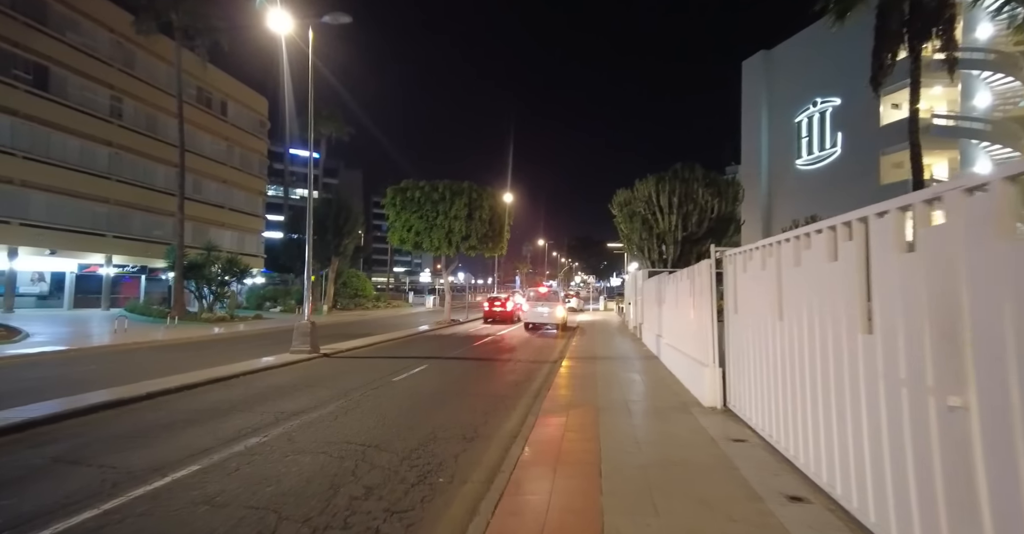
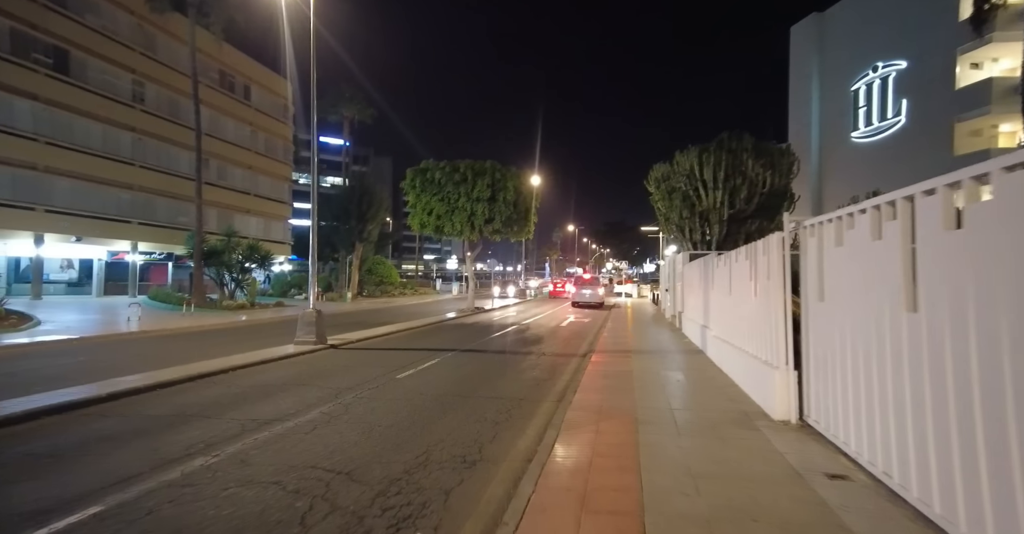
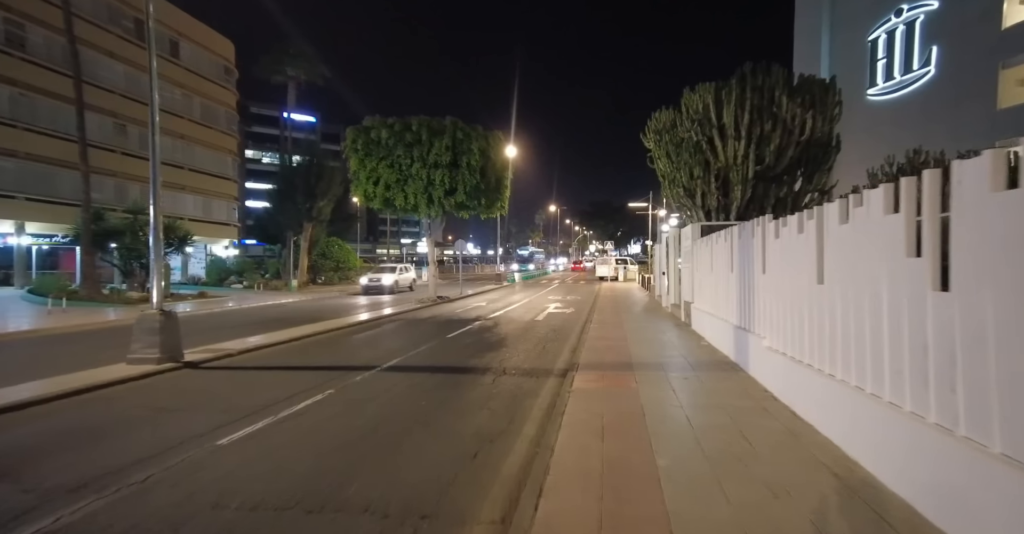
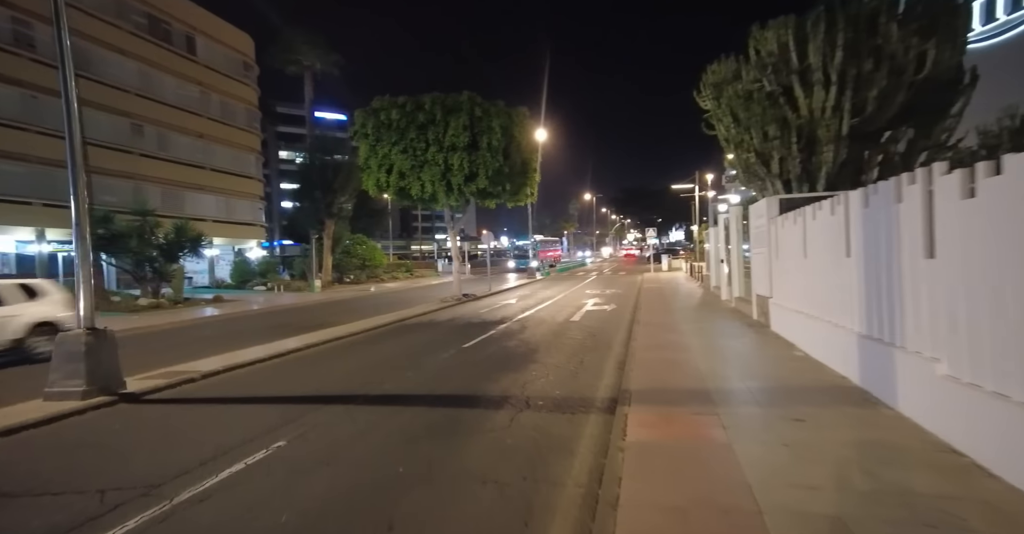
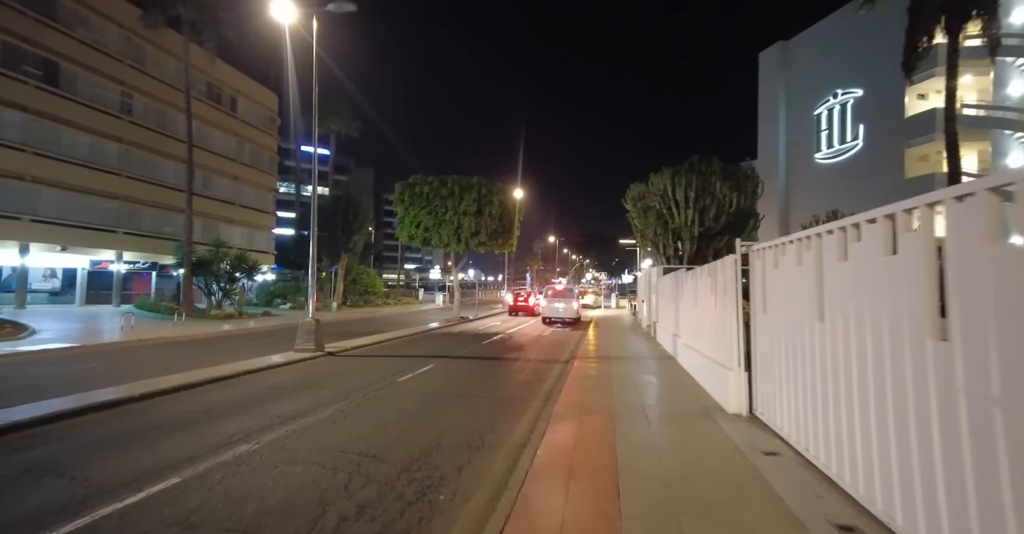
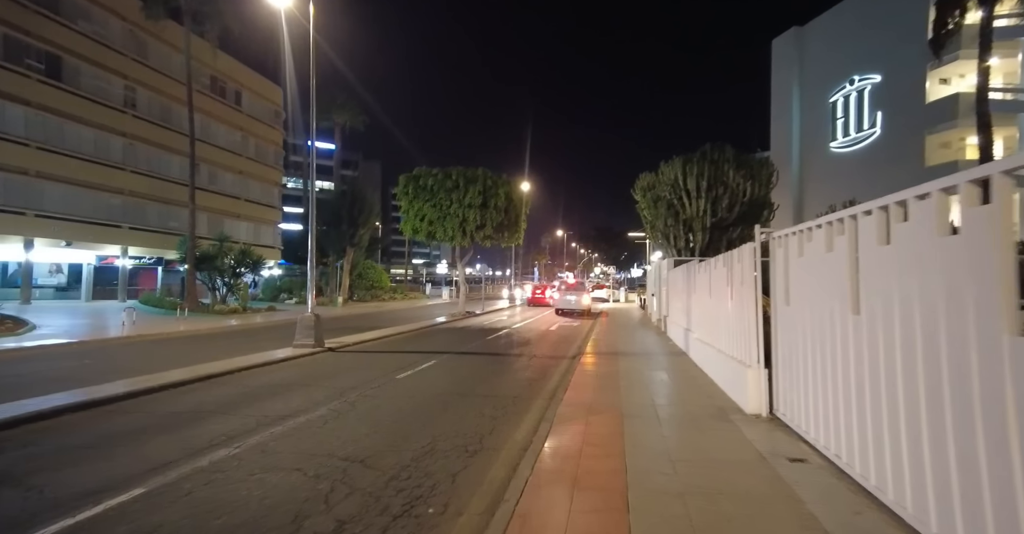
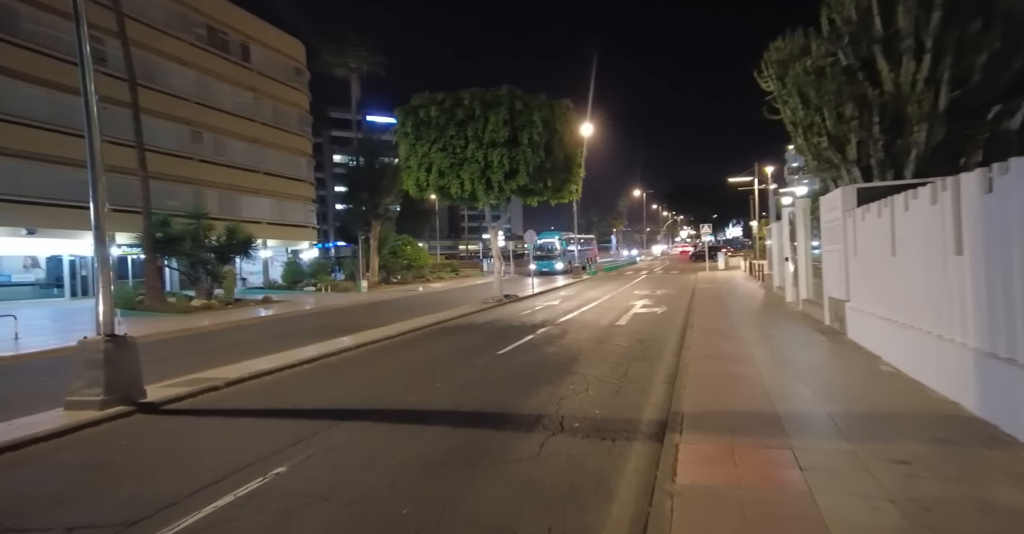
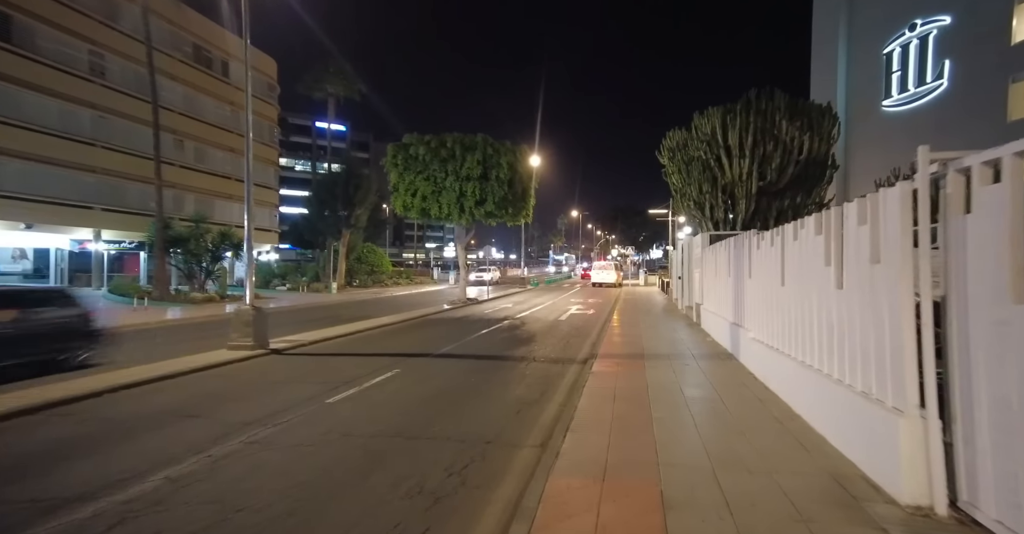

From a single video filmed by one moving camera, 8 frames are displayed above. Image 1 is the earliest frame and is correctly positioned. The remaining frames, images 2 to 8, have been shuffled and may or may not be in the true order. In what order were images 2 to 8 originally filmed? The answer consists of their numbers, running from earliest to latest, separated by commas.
5, 6, 2, 8, 3, 4, 7
